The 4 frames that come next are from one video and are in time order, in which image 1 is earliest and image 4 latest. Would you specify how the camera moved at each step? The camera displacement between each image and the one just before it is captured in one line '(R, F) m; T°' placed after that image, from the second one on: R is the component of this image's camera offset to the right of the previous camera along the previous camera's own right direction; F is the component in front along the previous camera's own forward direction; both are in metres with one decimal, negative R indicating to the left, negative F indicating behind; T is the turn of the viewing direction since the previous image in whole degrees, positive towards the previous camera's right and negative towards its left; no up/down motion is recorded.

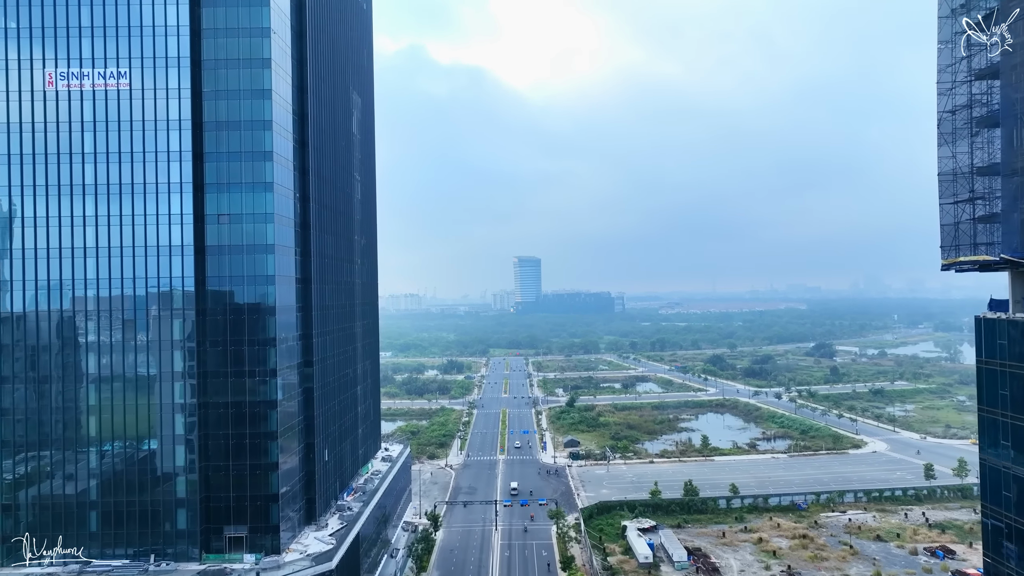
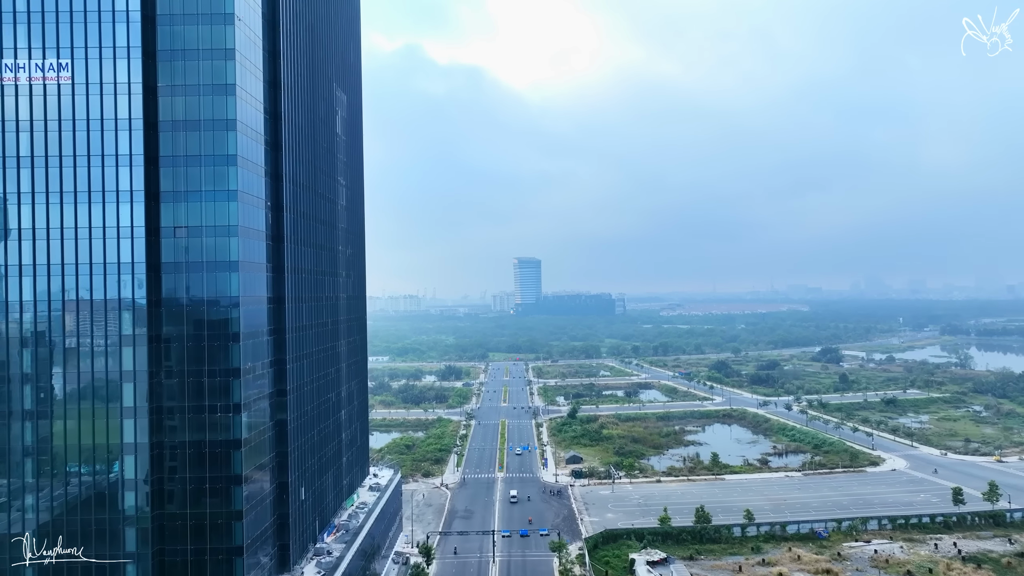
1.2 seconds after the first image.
(+0.1, +3.1) m; 0°
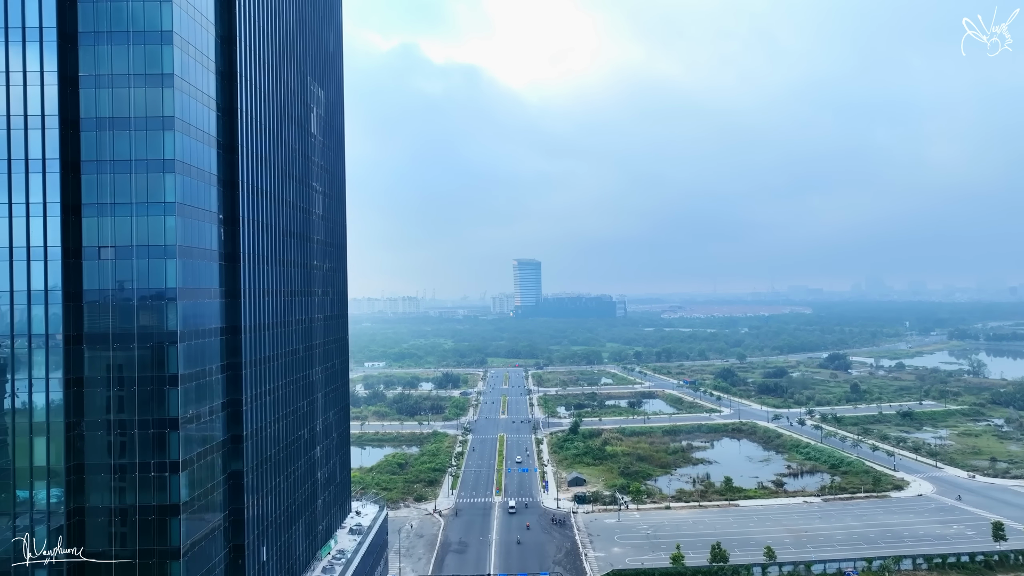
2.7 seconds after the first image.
(+0.1, +3.8) m; 0°
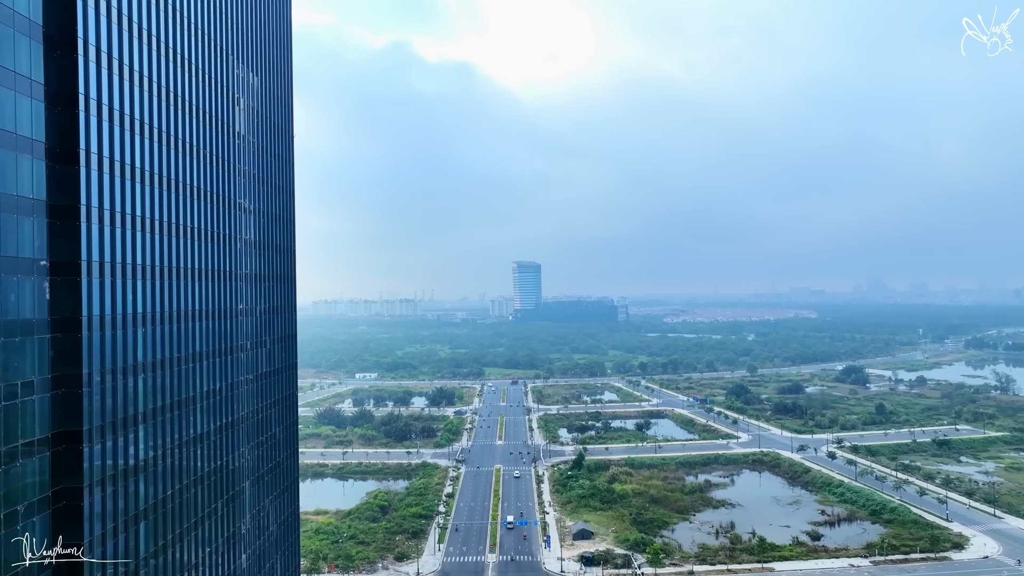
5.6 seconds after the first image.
(+0.2, +7.6) m; 0°
